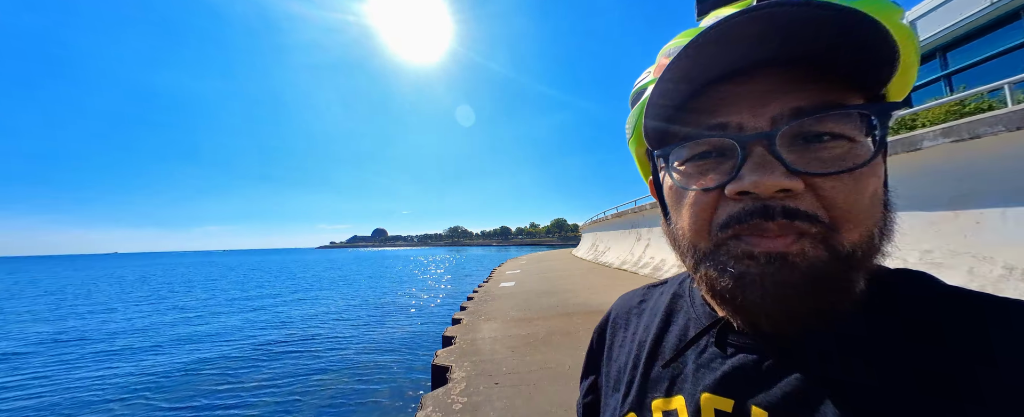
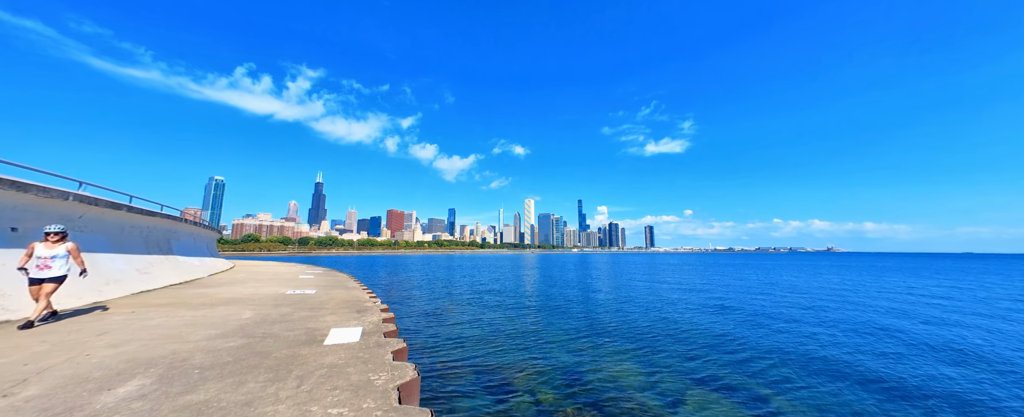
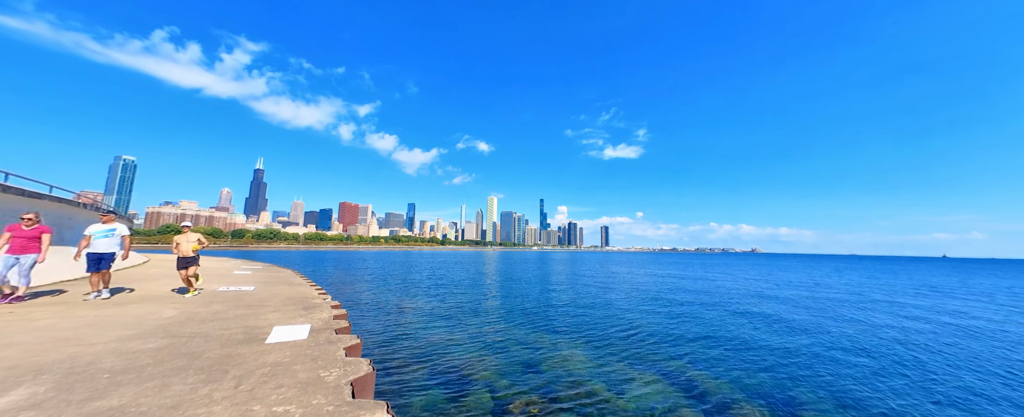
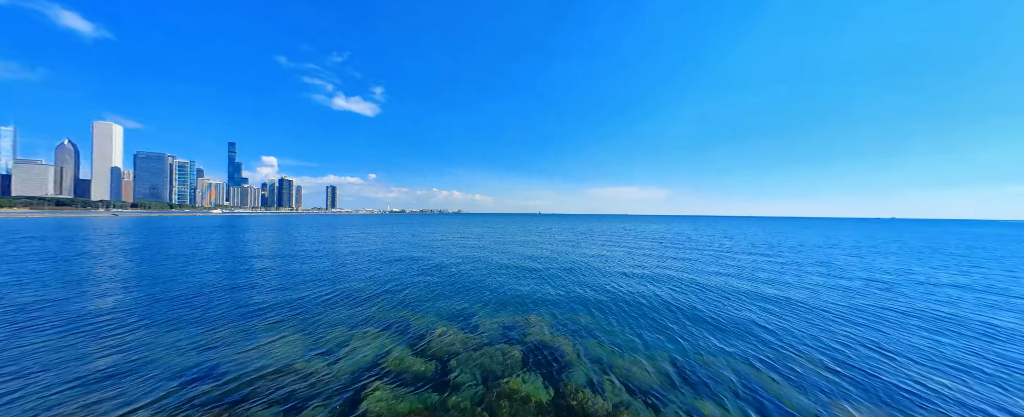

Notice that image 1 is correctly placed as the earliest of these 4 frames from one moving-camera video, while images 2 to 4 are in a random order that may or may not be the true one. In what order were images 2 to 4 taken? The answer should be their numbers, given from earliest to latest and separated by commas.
4, 3, 2
